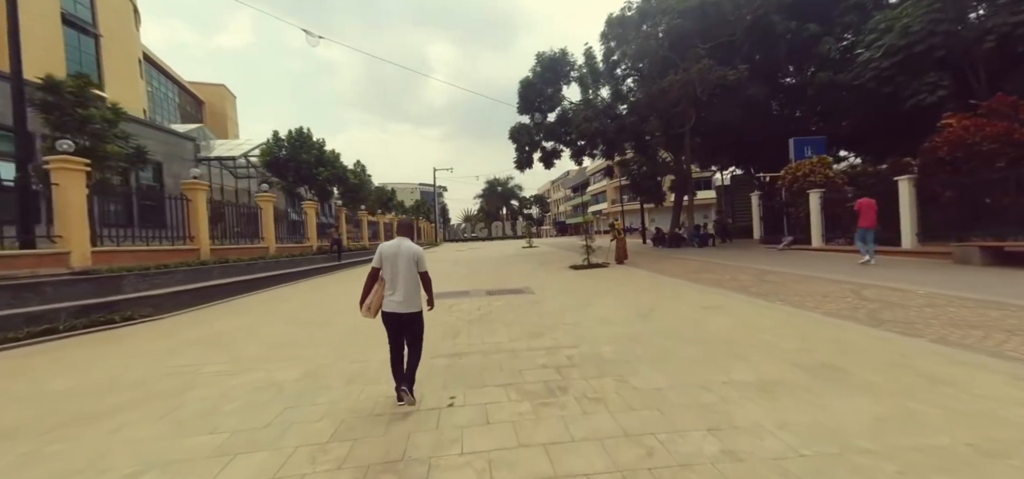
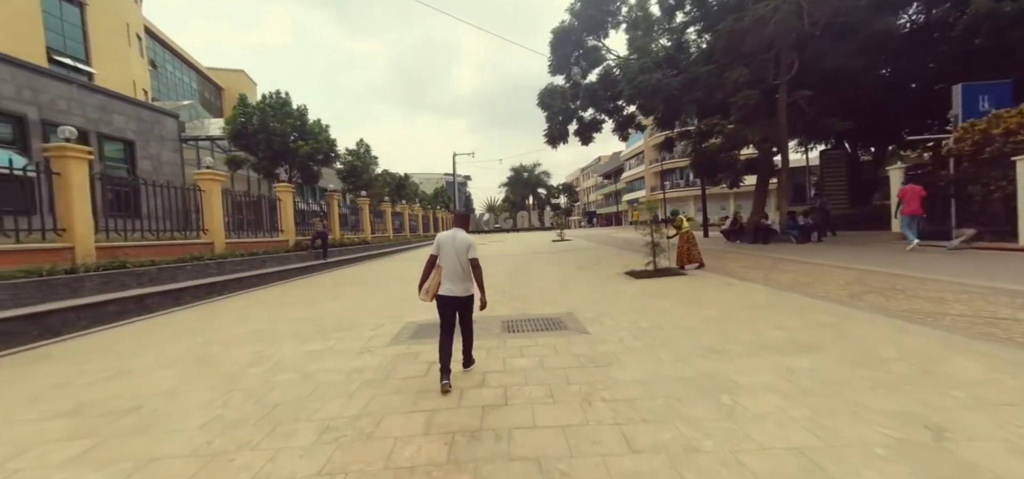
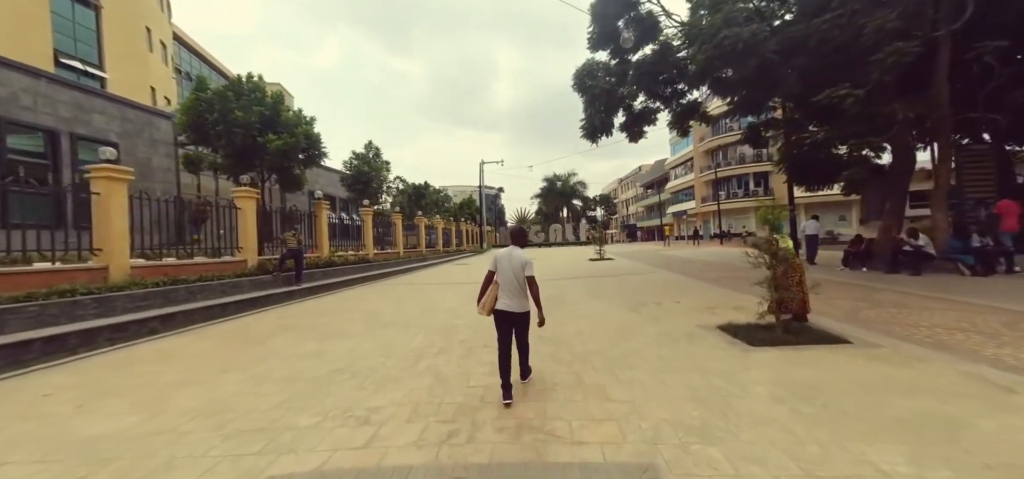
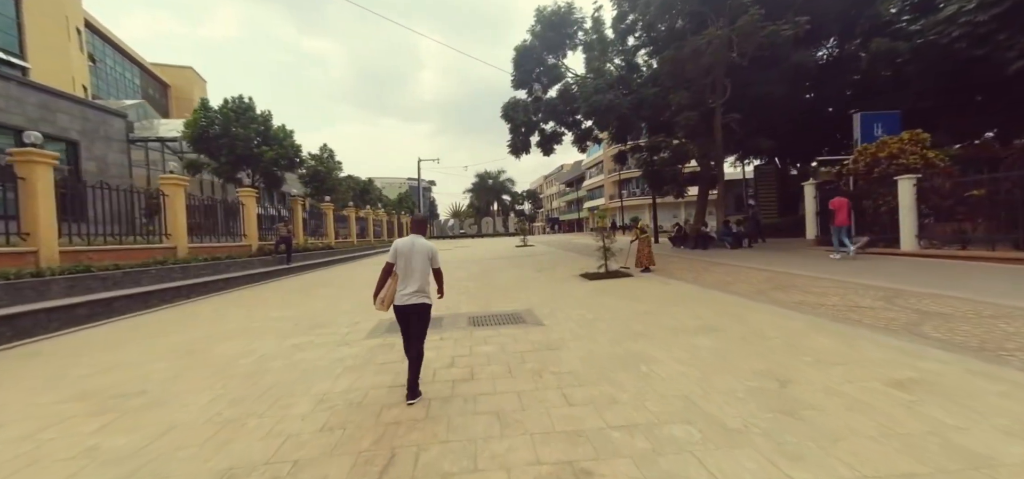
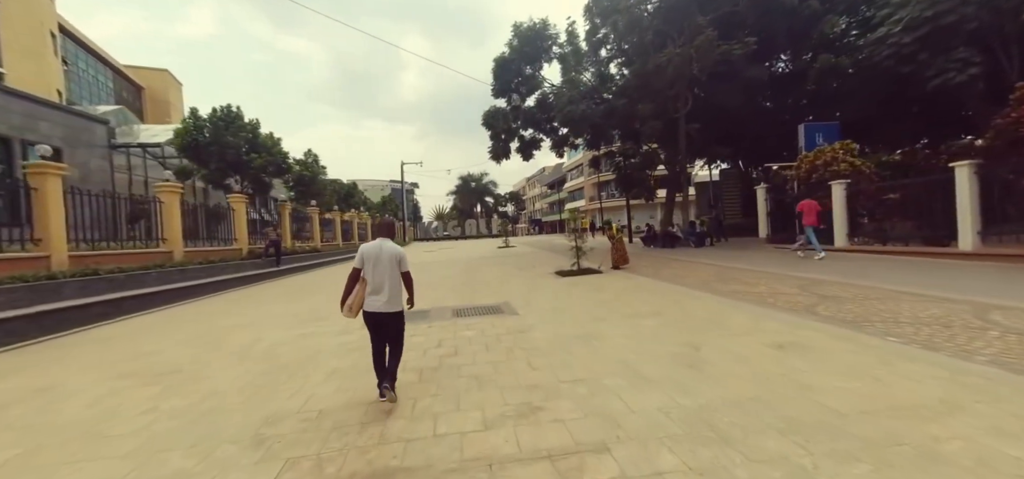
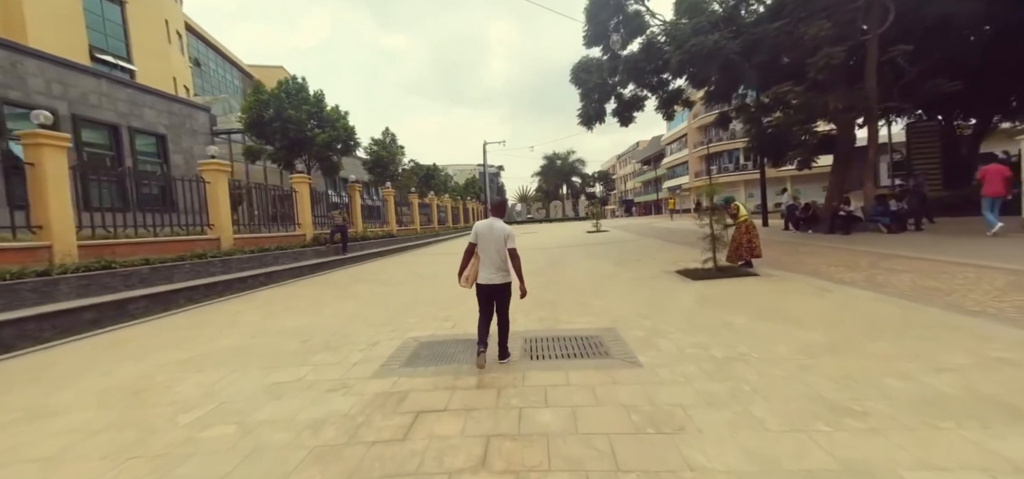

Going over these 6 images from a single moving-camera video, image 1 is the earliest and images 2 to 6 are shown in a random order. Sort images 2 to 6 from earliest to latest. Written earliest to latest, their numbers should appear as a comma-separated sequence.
5, 4, 2, 6, 3
